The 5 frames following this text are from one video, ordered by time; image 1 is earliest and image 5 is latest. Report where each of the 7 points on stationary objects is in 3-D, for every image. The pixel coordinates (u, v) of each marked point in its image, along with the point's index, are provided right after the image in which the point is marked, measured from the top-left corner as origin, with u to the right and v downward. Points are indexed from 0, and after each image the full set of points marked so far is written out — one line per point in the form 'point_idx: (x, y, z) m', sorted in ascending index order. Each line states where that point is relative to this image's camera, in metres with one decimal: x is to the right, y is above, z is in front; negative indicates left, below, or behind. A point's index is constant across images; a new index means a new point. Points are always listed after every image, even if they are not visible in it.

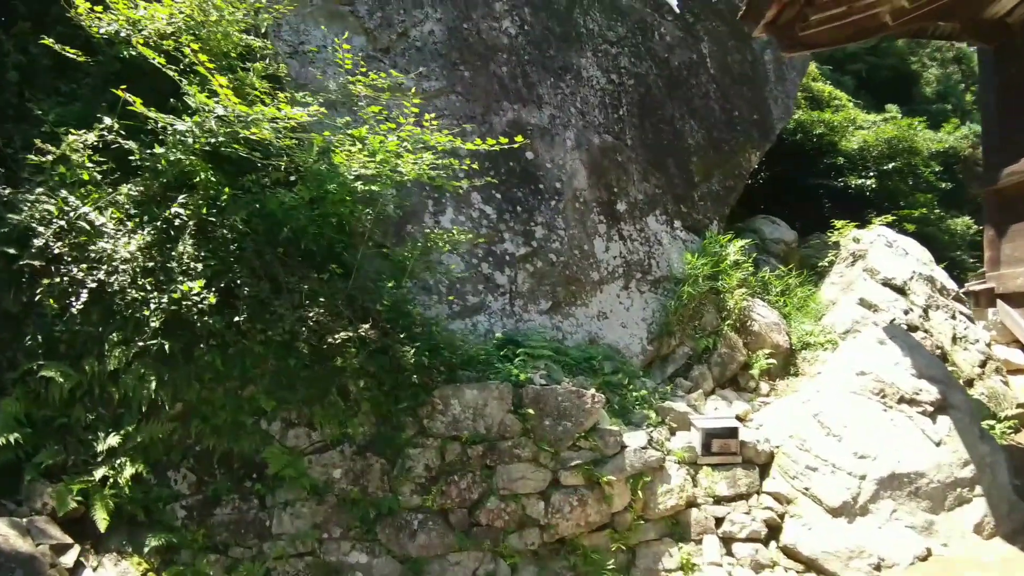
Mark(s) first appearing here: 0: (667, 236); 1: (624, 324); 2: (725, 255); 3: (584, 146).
0: (+1.3, +0.4, +6.4) m
1: (+0.8, -0.3, +5.8) m
2: (+1.7, +0.3, +6.4) m
3: (+0.6, +1.1, +6.2) m
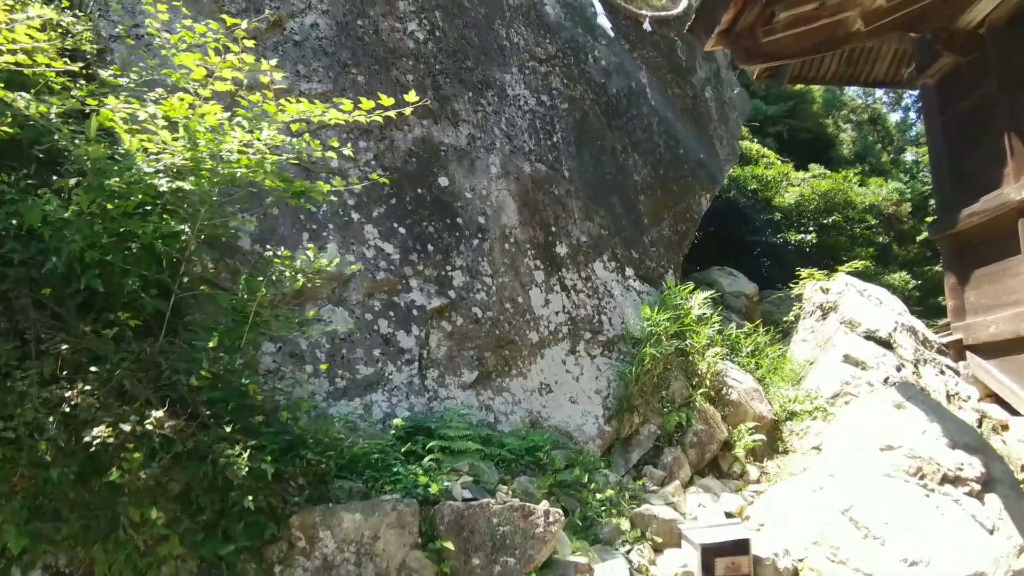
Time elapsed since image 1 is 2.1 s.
0: (+0.7, 0.0, +5.1) m
1: (+0.4, -0.6, +4.4) m
2: (+1.2, -0.1, +5.1) m
3: (0.0, +0.7, +4.9) m
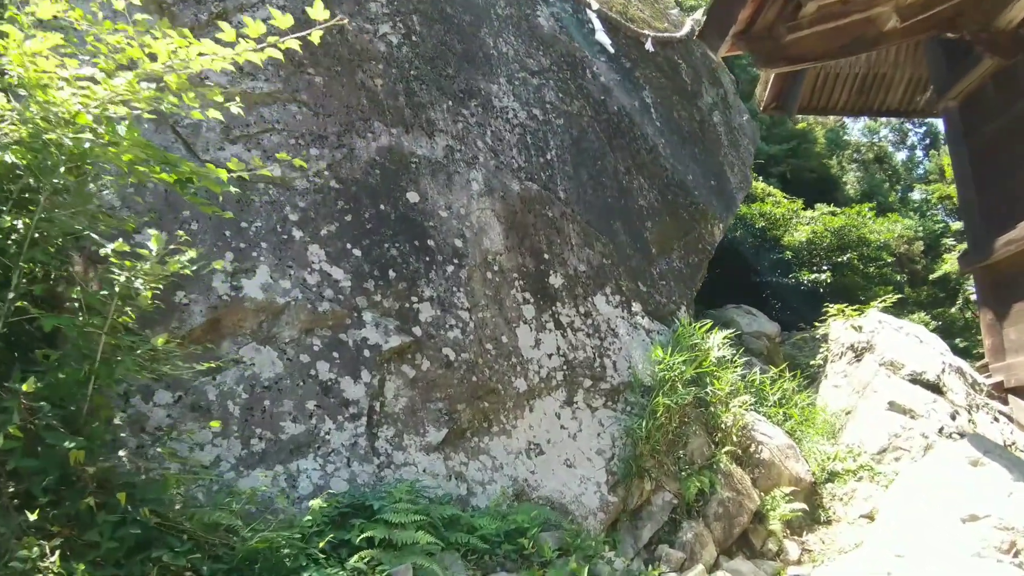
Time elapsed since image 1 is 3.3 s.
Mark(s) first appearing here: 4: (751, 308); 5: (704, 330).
0: (+0.6, -0.2, +4.3) m
1: (+0.3, -0.8, +3.6) m
2: (+1.1, -0.4, +4.3) m
3: (-0.1, +0.5, +4.1) m
4: (+1.9, -0.1, +6.1) m
5: (+1.1, -0.2, +4.4) m
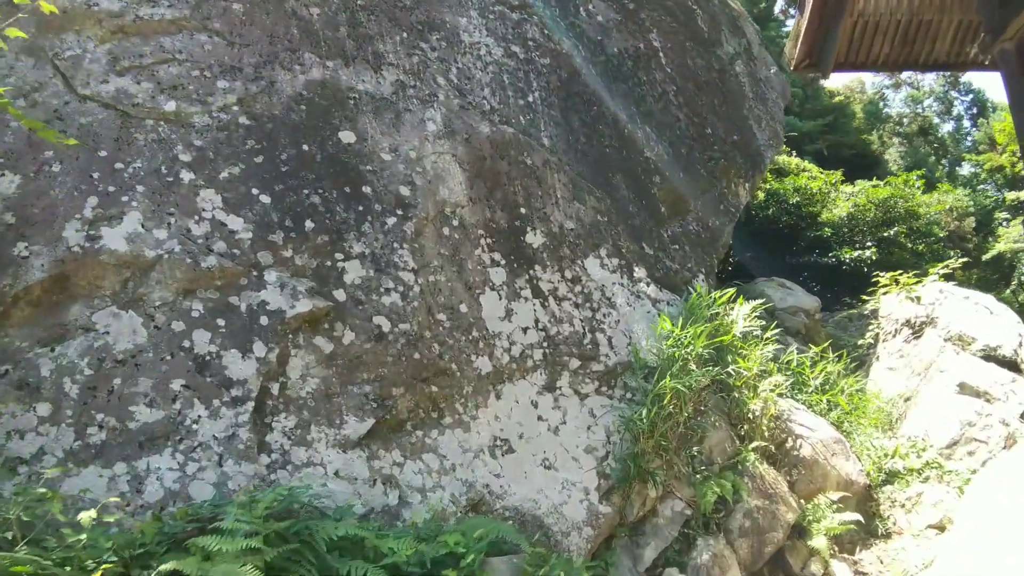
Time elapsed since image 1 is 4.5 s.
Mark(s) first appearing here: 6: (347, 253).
0: (+0.5, 0.0, +3.5) m
1: (+0.1, -0.6, +2.8) m
2: (+1.0, -0.2, +3.5) m
3: (-0.2, +0.7, +3.4) m
4: (+1.9, 0.0, +5.3) m
5: (+1.0, 0.0, +3.6) m
6: (-0.6, +0.1, +2.7) m
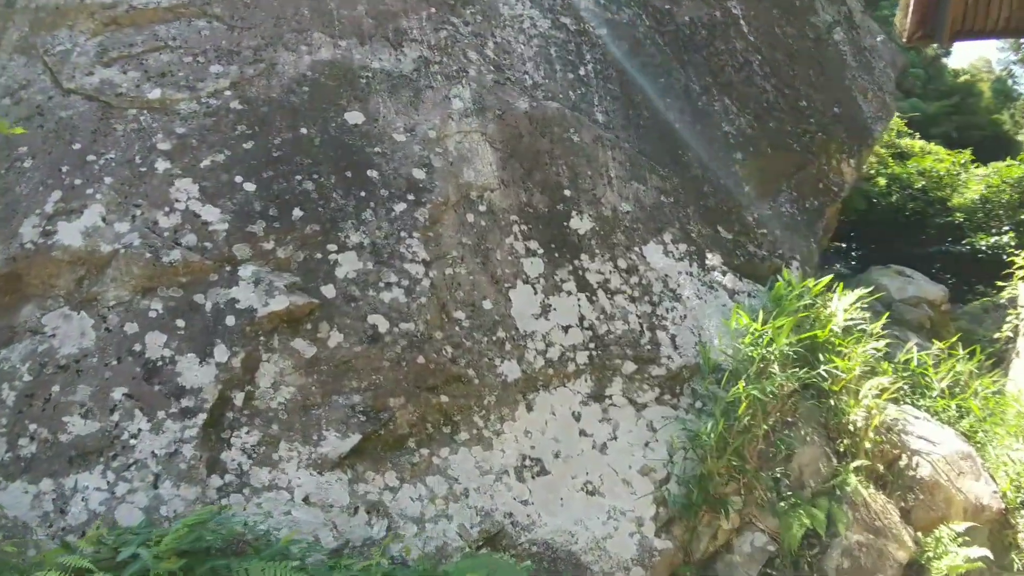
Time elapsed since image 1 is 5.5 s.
0: (+0.7, 0.0, +2.9) m
1: (+0.2, -0.6, +2.3) m
2: (+1.2, -0.1, +2.8) m
3: (-0.1, +0.7, +3.0) m
4: (+2.3, +0.1, +4.5) m
5: (+1.2, 0.0, +2.9) m
6: (-0.5, +0.1, +2.3) m
